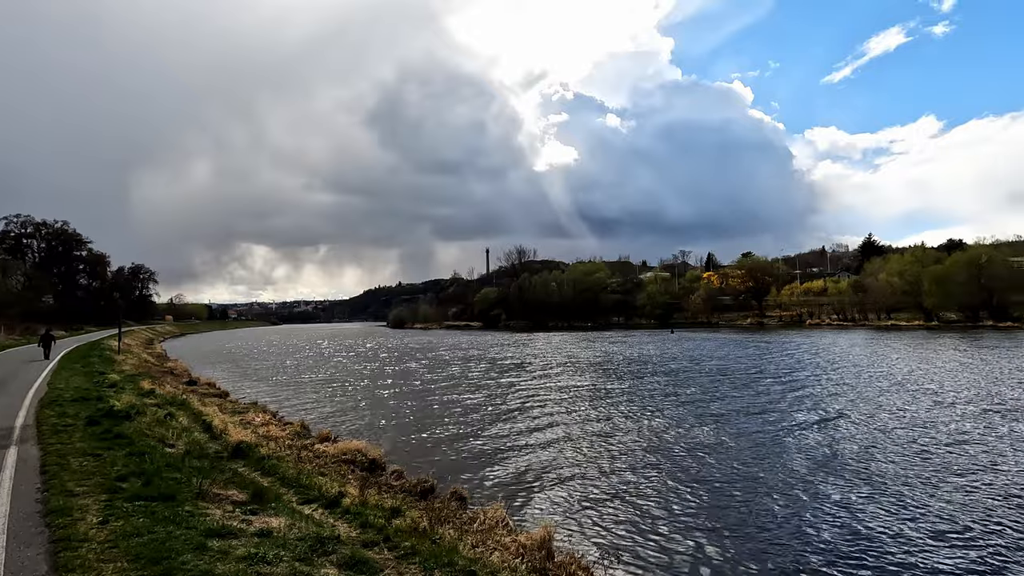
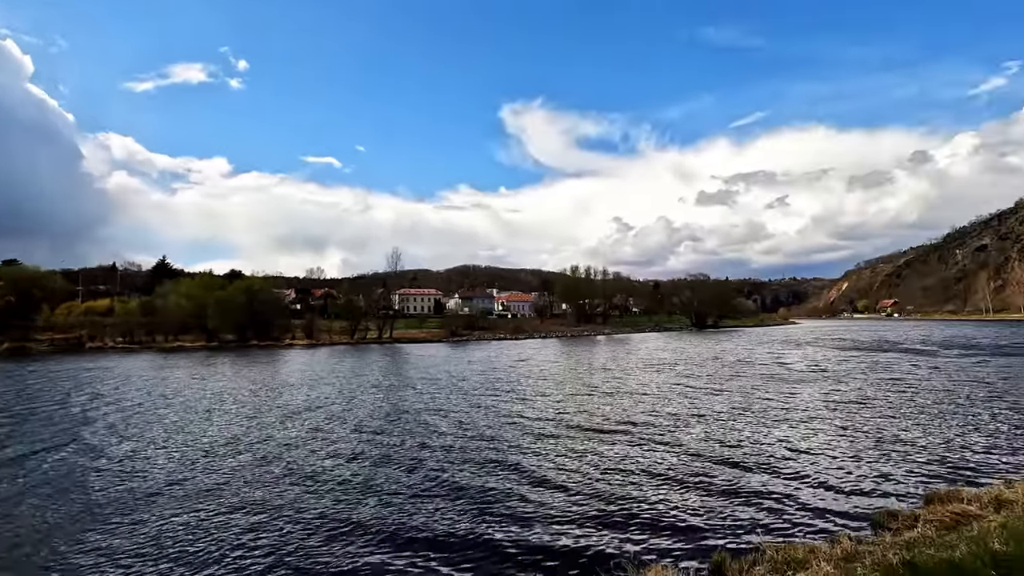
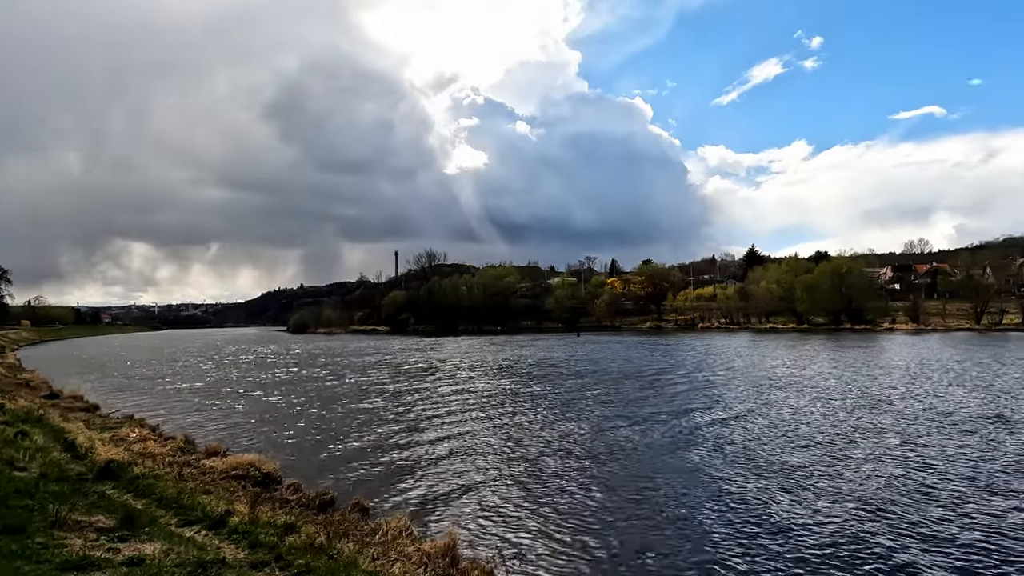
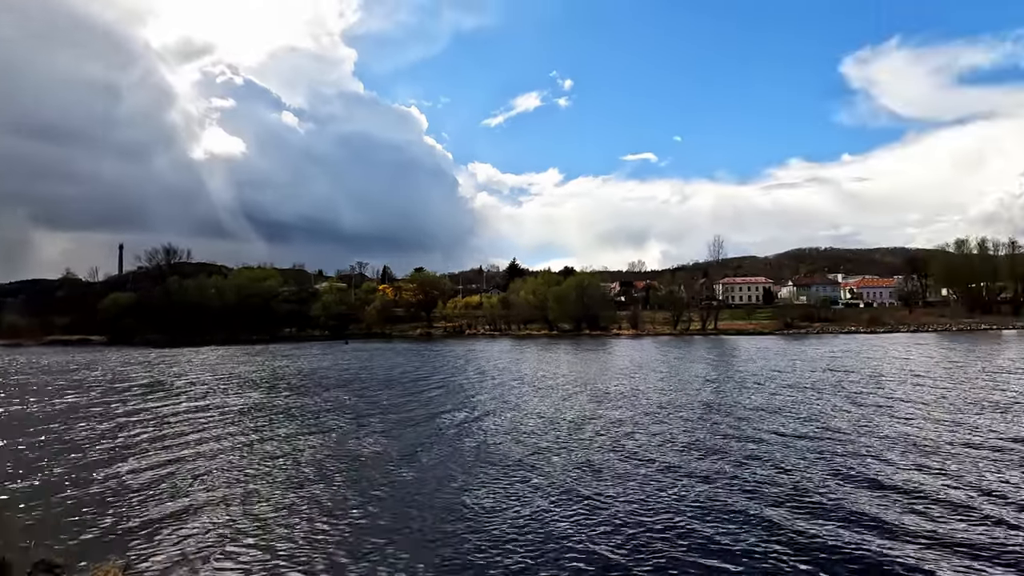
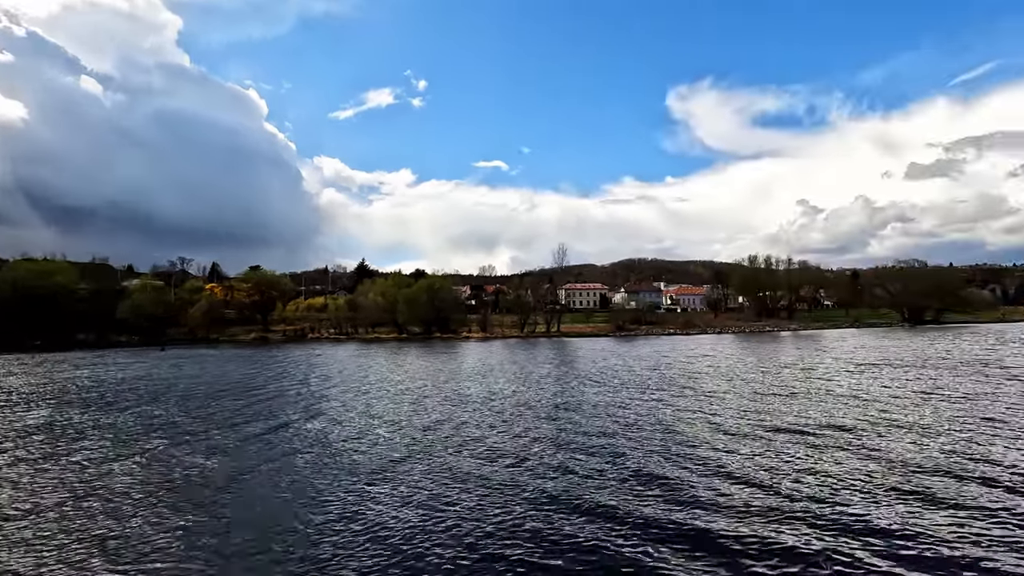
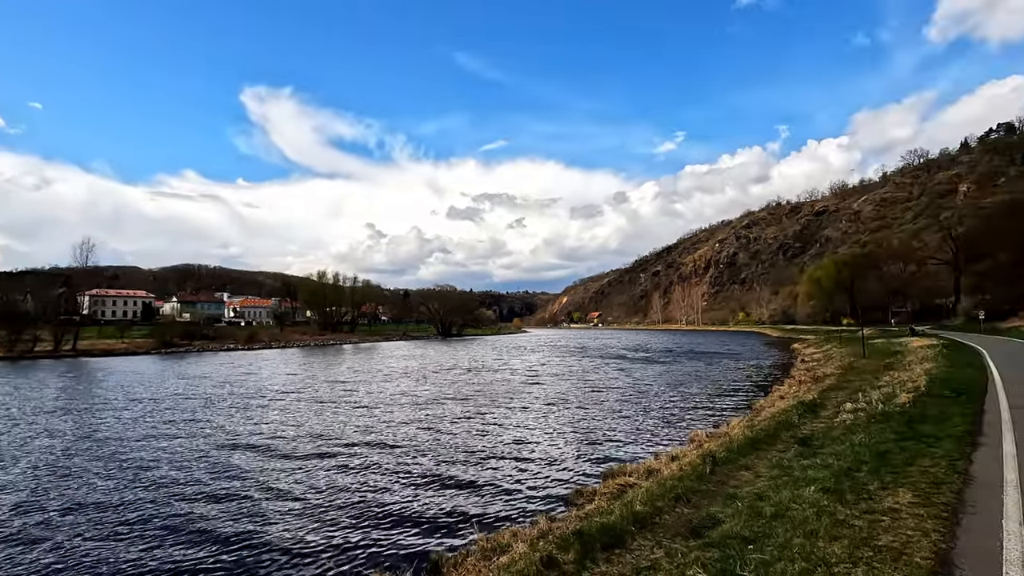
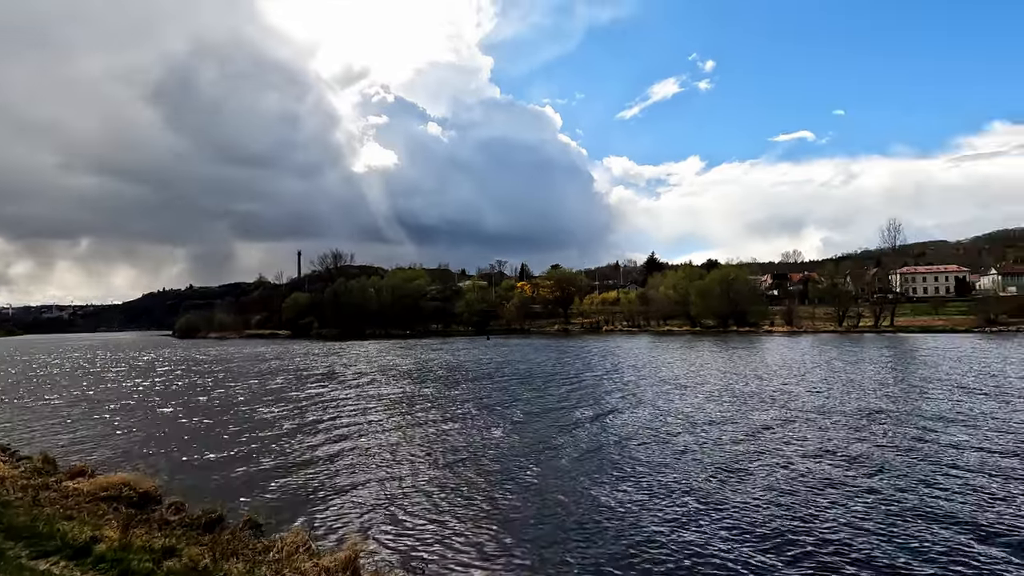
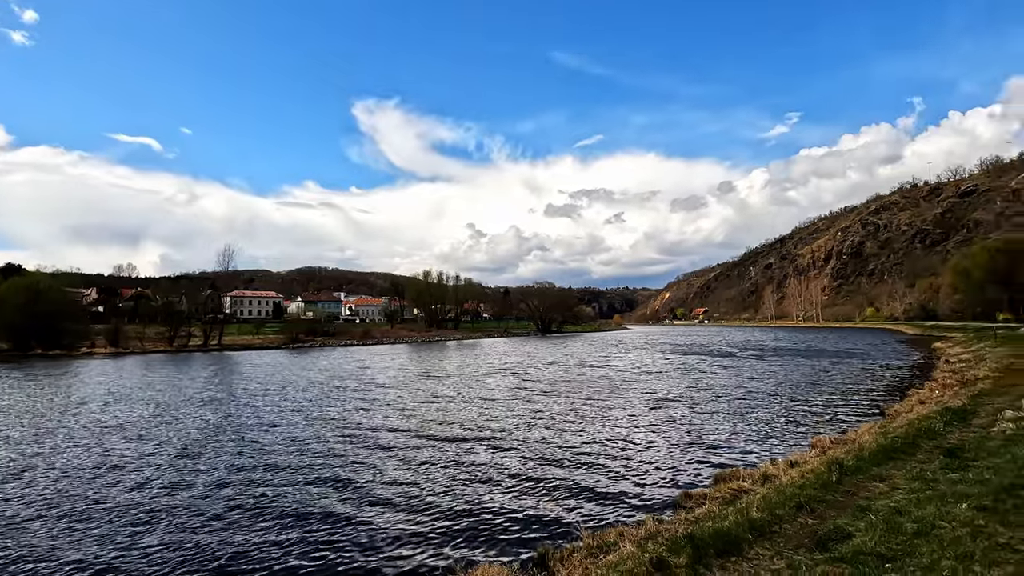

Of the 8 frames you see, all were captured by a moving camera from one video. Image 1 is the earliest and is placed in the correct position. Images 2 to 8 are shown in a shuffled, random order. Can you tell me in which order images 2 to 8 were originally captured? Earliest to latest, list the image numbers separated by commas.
3, 7, 4, 5, 2, 8, 6
